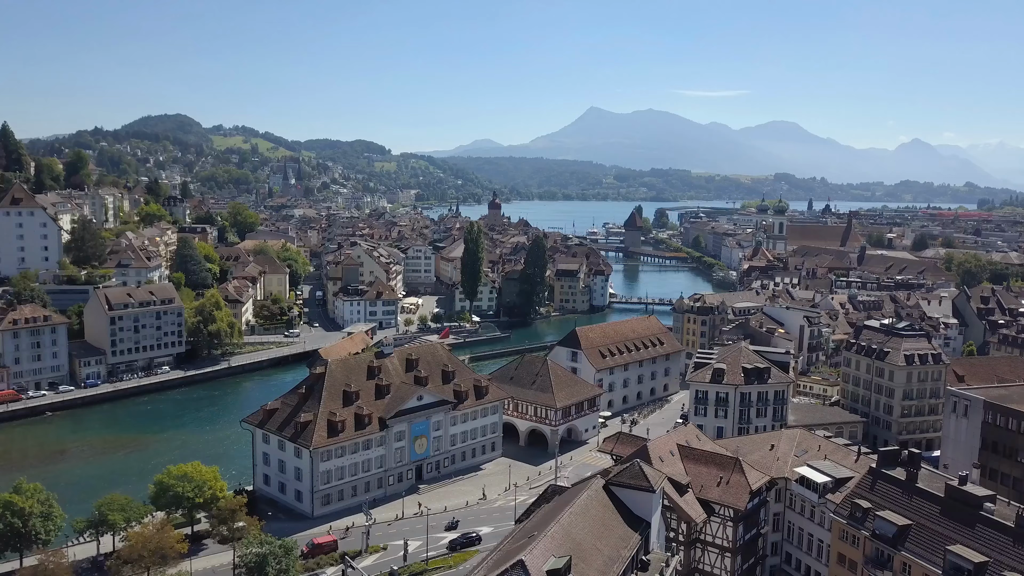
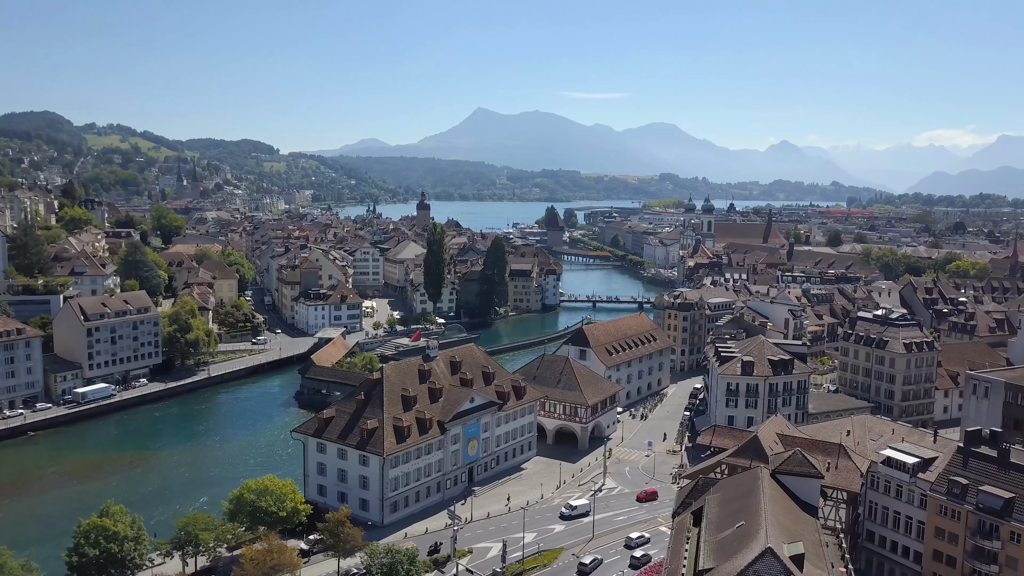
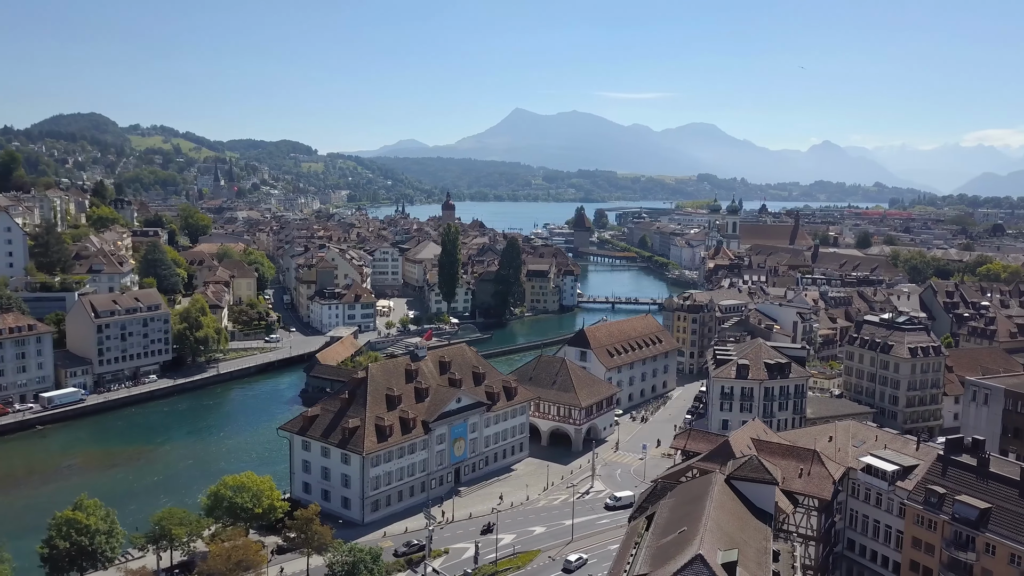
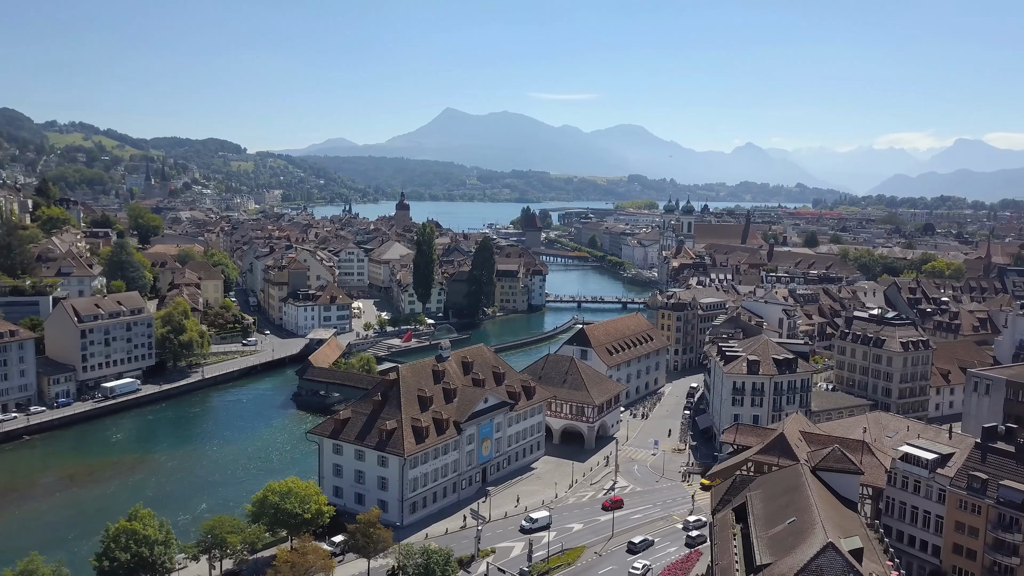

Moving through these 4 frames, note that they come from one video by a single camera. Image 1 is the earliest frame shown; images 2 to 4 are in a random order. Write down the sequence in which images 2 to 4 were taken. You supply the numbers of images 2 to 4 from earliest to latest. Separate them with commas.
3, 2, 4
